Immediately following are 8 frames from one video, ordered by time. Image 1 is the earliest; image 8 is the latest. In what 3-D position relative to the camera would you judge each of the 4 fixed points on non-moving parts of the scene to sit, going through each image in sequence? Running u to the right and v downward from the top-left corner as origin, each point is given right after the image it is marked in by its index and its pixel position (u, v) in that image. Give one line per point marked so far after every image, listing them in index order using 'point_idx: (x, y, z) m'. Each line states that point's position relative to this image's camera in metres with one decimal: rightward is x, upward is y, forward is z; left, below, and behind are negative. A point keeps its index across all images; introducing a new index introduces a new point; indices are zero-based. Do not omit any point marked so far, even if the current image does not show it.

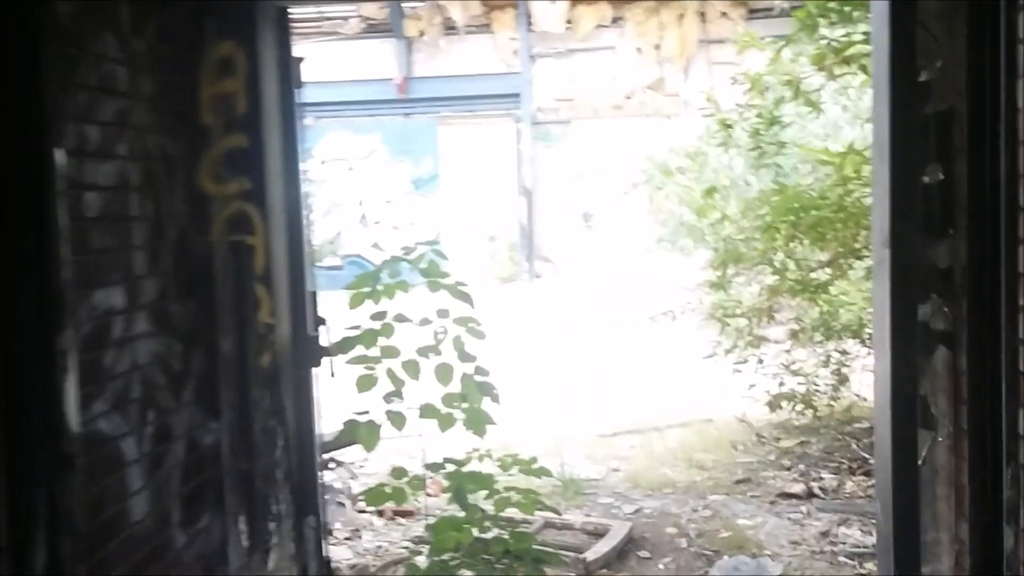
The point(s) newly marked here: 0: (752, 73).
0: (+1.0, +0.9, +4.0) m
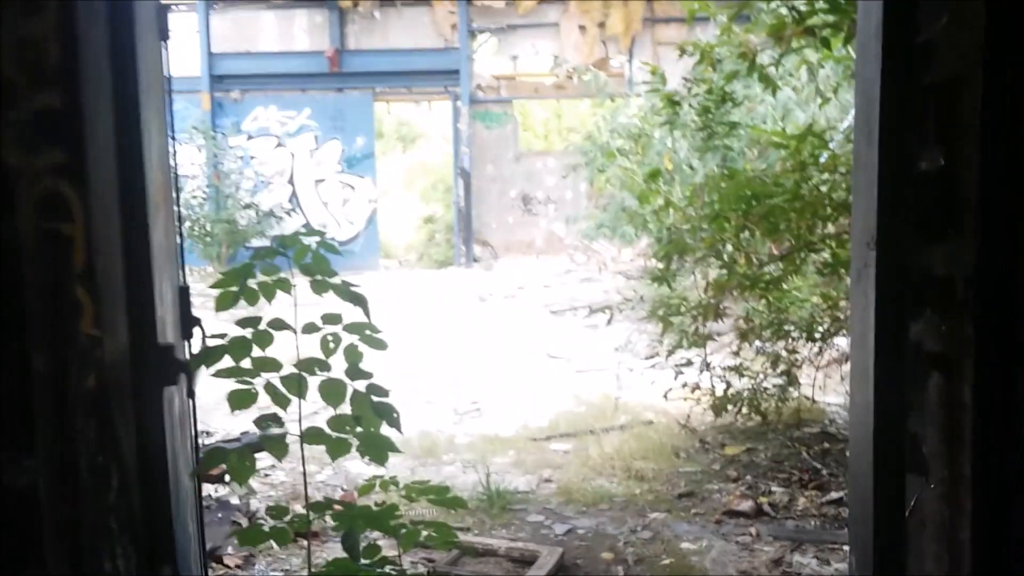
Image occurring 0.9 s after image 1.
0: (+0.7, +0.9, +3.6) m
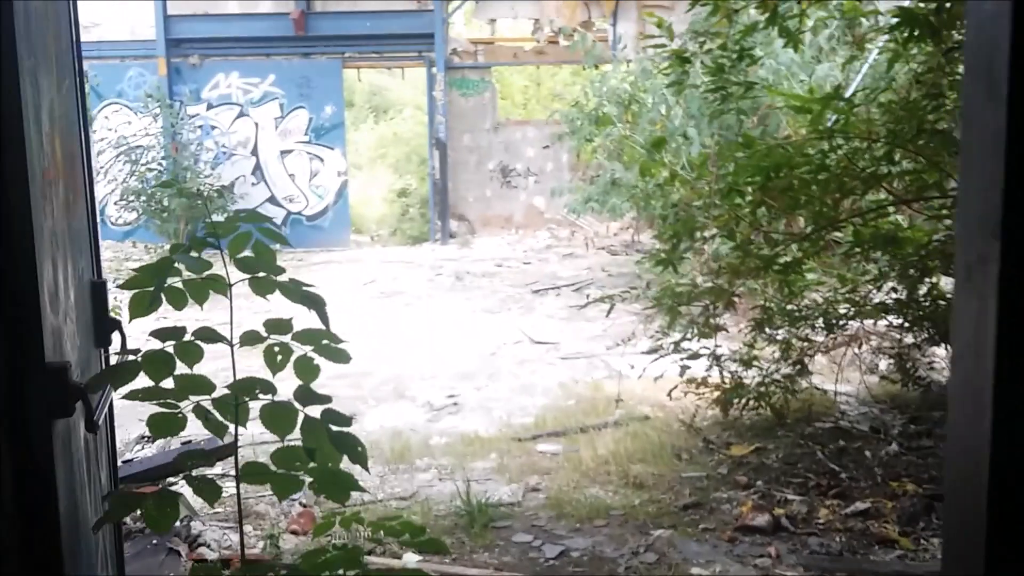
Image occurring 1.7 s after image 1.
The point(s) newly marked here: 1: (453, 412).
0: (+0.6, +1.0, +3.2) m
1: (-0.3, -0.6, +4.4) m
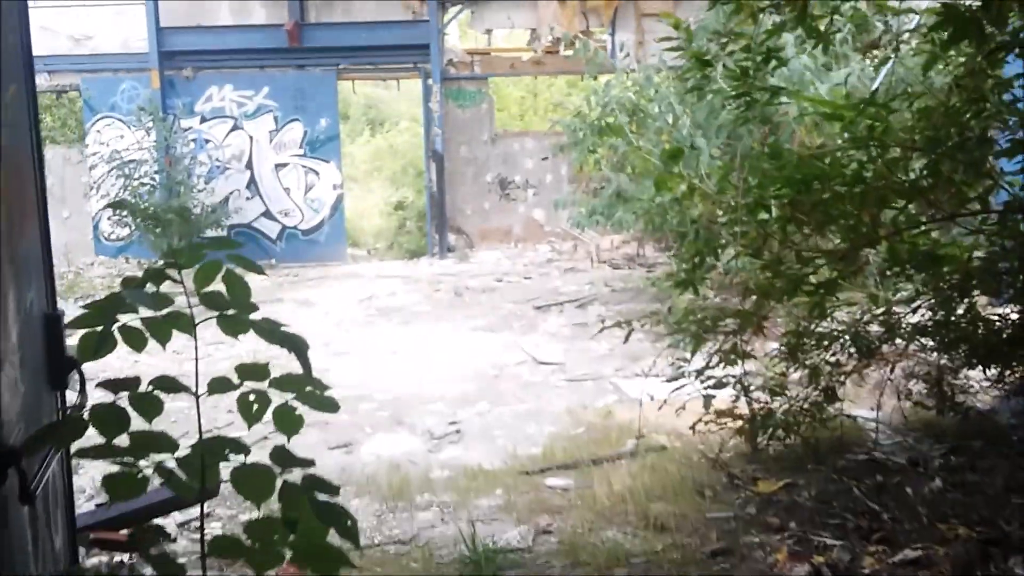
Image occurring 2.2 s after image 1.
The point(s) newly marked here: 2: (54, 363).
0: (+0.7, +0.9, +2.9) m
1: (-0.2, -0.6, +4.1) m
2: (-0.8, -0.1, +1.8) m
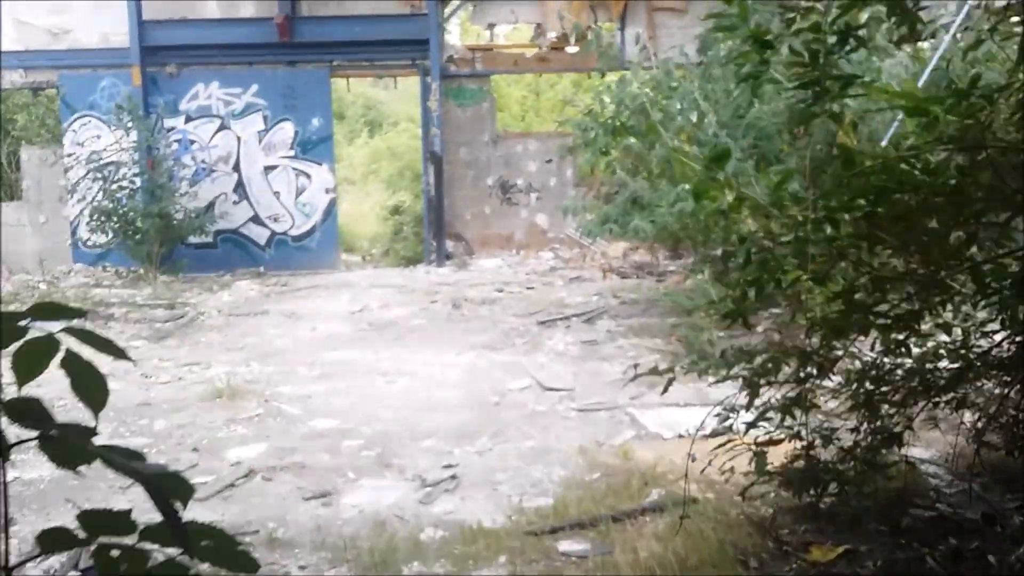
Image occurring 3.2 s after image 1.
0: (+0.7, +0.8, +2.4) m
1: (-0.2, -0.7, +3.6) m
2: (-0.8, -0.2, +1.2) m
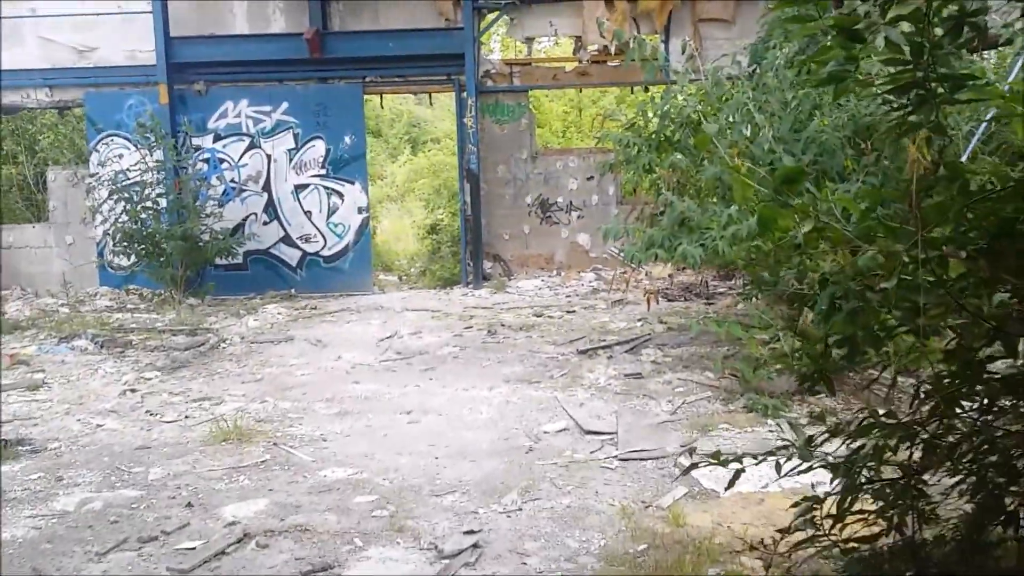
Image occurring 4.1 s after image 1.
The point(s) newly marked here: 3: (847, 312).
0: (+0.7, +0.7, +1.8) m
1: (-0.1, -0.9, +3.1) m
2: (-0.8, -0.3, +0.7) m
3: (+0.7, 0.0, +2.1) m
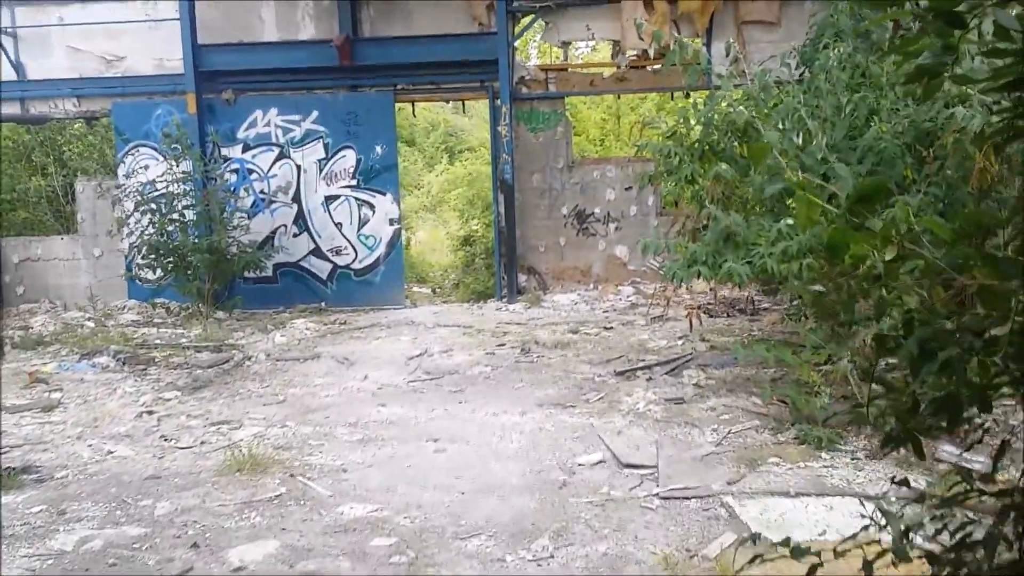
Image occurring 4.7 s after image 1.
0: (+0.8, +0.6, +1.5) m
1: (0.0, -0.9, +2.8) m
2: (-0.8, -0.4, +0.5) m
3: (+0.7, -0.1, +1.7) m
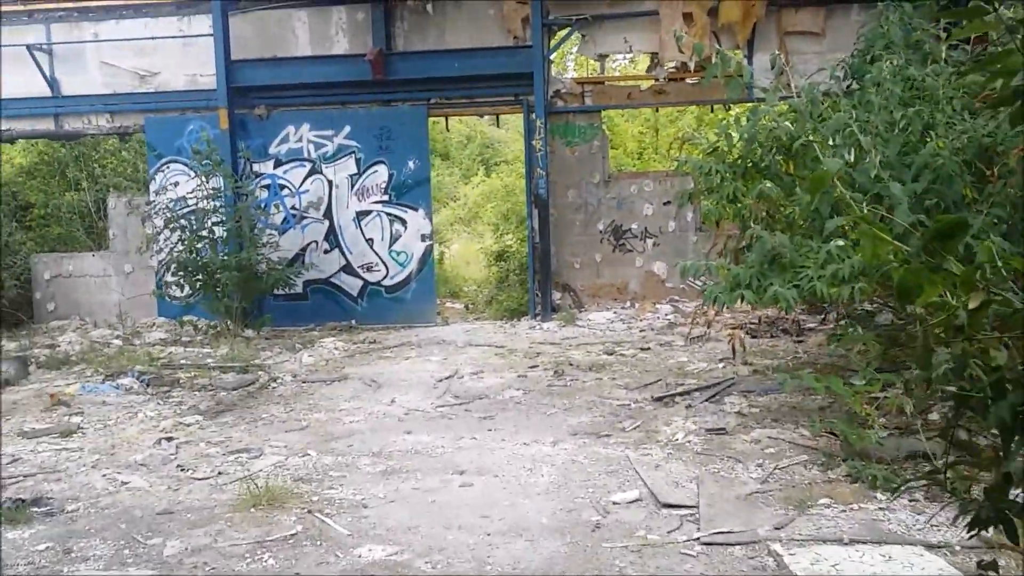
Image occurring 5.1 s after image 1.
0: (+0.8, +0.5, +1.2) m
1: (0.0, -1.0, +2.5) m
2: (-0.8, -0.4, +0.3) m
3: (+0.7, -0.2, +1.5) m
